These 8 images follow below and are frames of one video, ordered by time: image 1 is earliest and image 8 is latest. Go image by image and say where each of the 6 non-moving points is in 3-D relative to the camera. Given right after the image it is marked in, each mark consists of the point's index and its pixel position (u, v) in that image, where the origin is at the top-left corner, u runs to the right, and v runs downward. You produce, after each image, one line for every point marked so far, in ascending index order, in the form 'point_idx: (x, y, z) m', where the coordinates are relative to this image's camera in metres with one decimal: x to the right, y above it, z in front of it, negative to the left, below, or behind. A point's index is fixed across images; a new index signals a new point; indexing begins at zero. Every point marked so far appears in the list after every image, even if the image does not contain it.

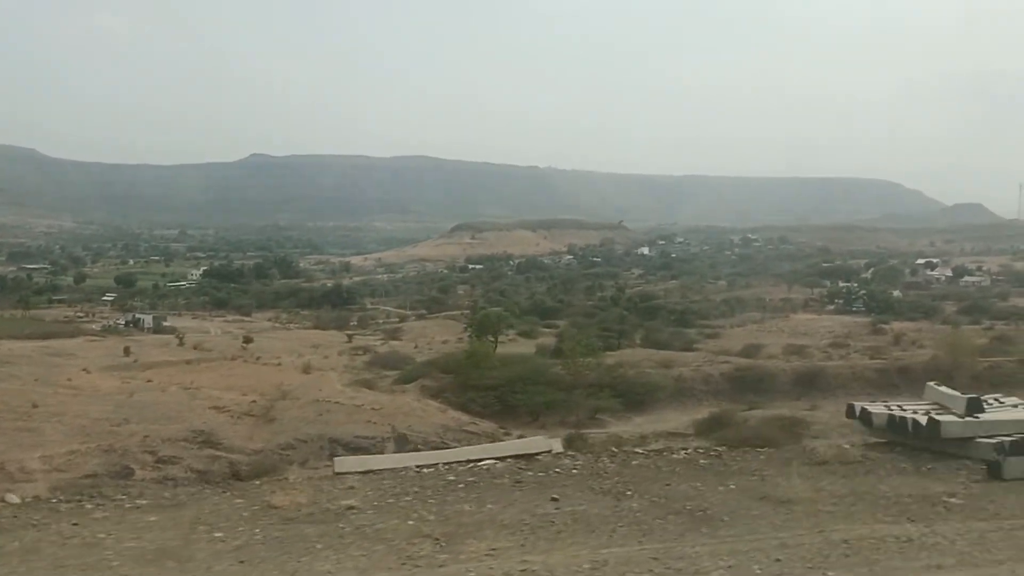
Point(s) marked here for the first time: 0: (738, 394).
0: (+4.8, -2.2, +19.7) m
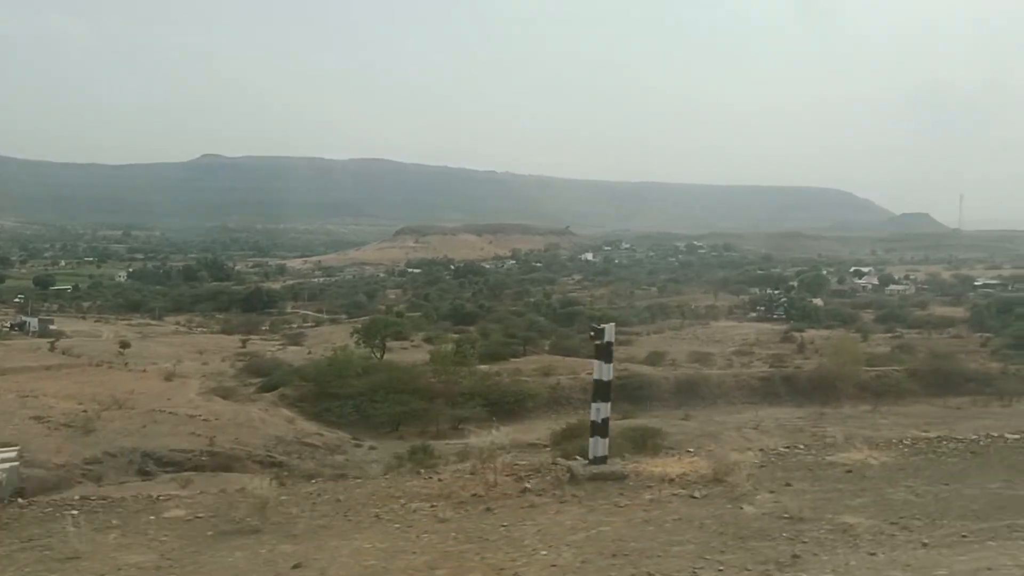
0: (+2.1, -2.4, +19.3) m
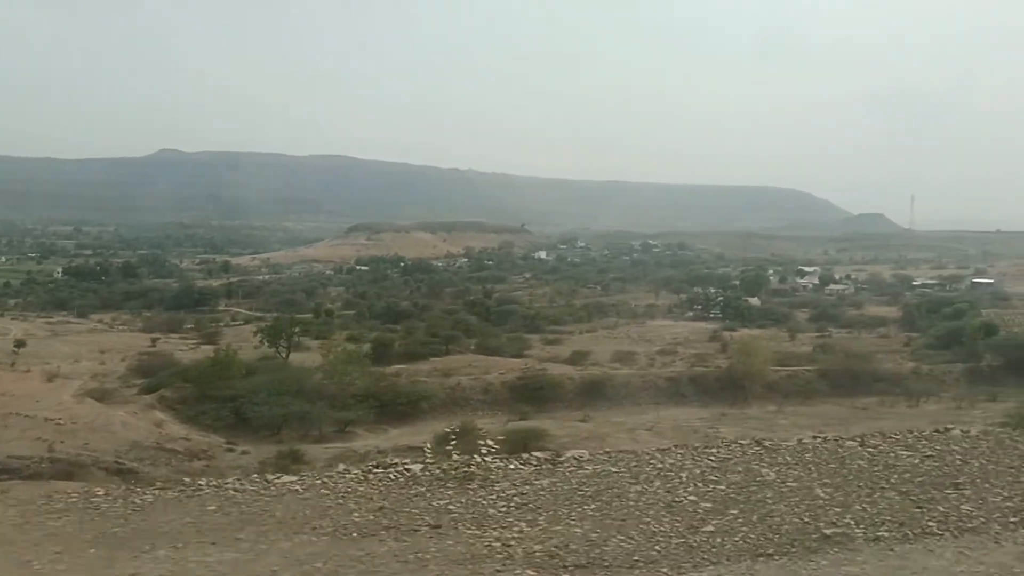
0: (0.0, -2.4, +18.9) m
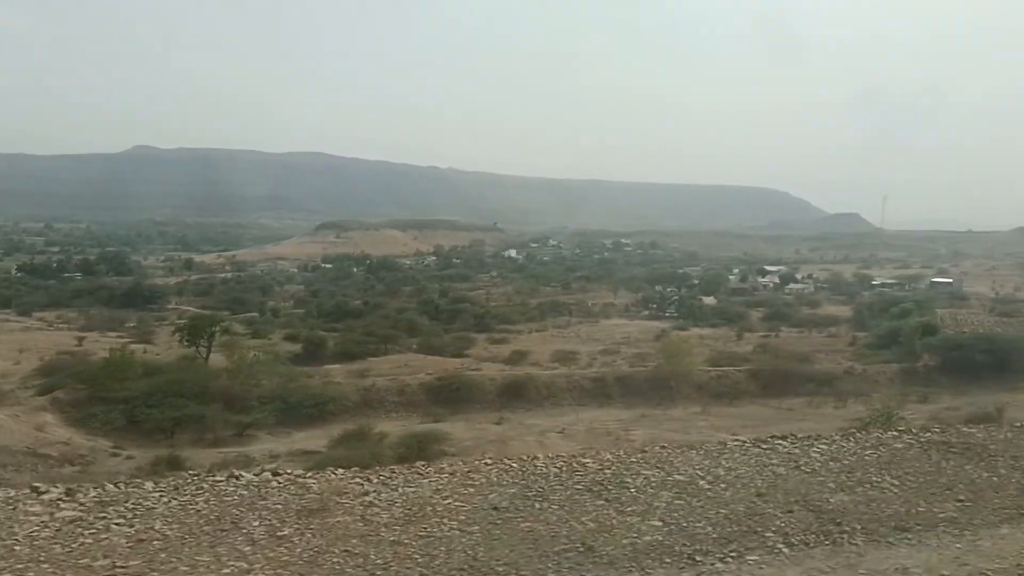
0: (-1.7, -2.3, +18.4) m
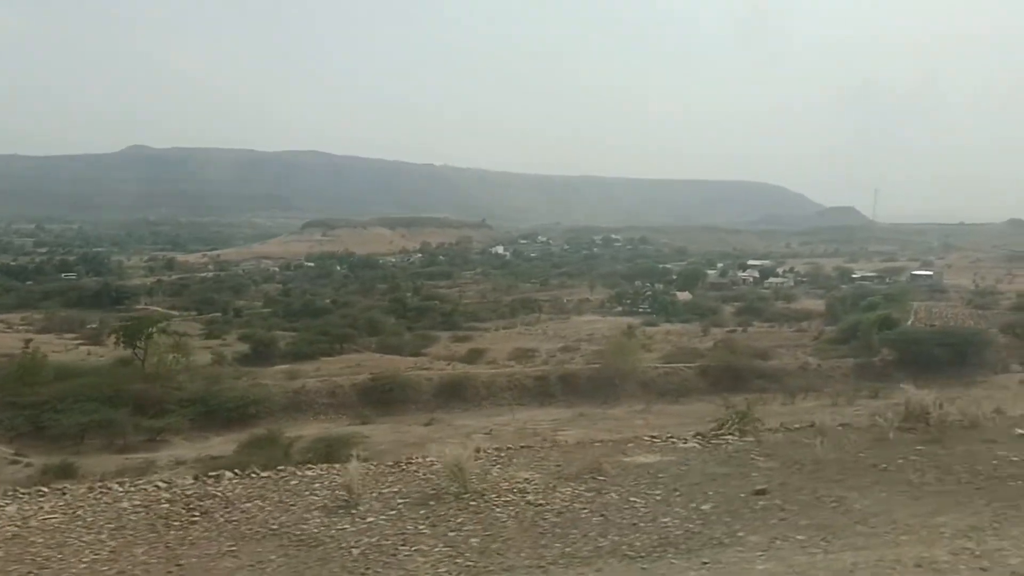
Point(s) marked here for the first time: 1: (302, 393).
0: (-3.0, -2.3, +17.9) m
1: (-4.1, -2.0, +17.8) m
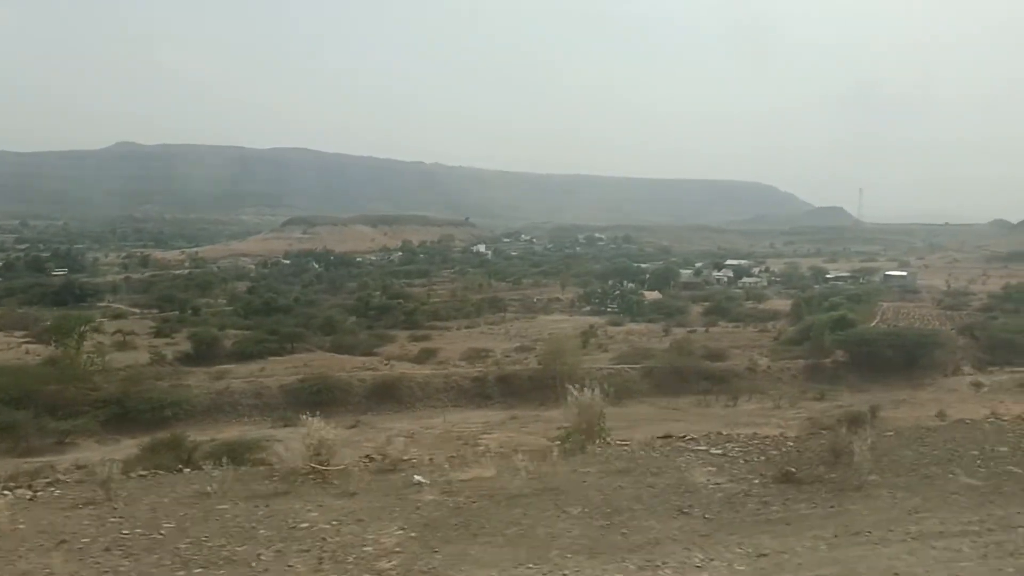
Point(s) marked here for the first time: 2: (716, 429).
0: (-4.3, -2.3, +17.5) m
1: (-5.4, -2.0, +17.3) m
2: (+3.7, -2.6, +16.9) m
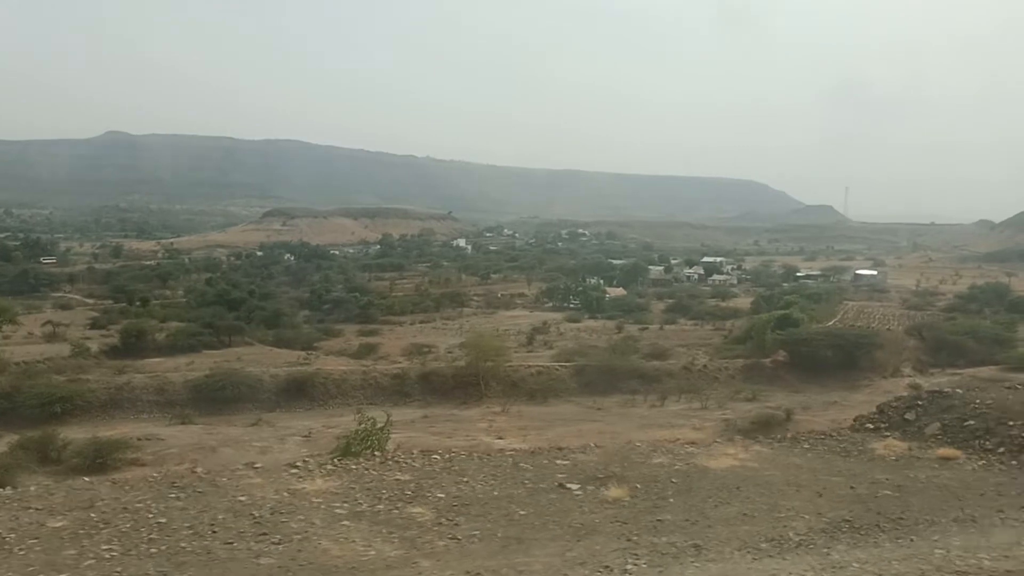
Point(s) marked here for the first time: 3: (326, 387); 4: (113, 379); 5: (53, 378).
0: (-5.9, -2.1, +16.9) m
1: (-7.0, -1.9, +16.7) m
2: (+2.1, -2.5, +16.3) m
3: (-3.7, -2.0, +18.2) m
4: (-7.5, -1.7, +17.3) m
5: (-8.4, -1.6, +16.9) m
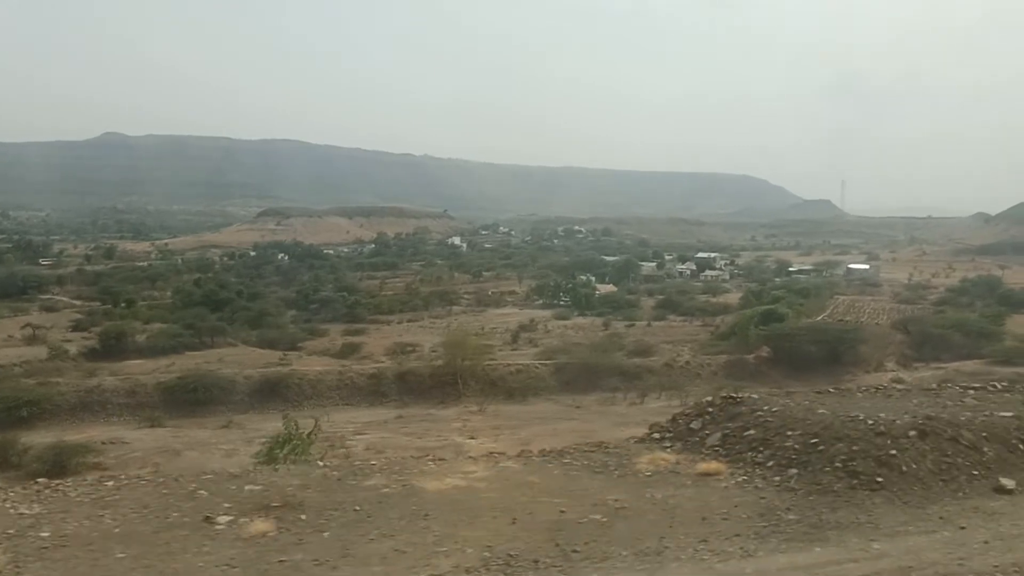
0: (-6.4, -2.1, +16.7) m
1: (-7.5, -1.9, +16.5) m
2: (+1.7, -2.5, +16.2) m
3: (-4.1, -2.0, +18.0) m
4: (-7.9, -1.7, +17.1) m
5: (-8.8, -1.7, +16.8) m
